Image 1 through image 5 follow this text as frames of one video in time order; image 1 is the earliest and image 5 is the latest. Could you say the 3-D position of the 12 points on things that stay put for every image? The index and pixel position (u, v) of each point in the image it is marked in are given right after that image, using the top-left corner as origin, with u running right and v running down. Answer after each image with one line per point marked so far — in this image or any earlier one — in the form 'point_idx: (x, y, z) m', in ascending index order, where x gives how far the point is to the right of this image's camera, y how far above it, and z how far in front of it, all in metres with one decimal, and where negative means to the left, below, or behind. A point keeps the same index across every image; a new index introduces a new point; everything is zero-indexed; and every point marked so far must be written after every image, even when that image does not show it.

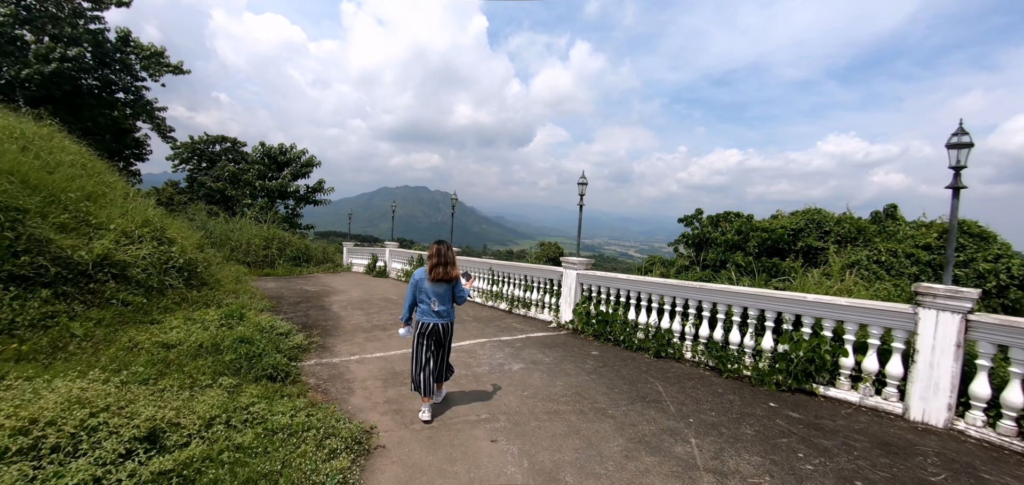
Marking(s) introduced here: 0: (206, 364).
0: (-2.7, -1.1, +3.6) m
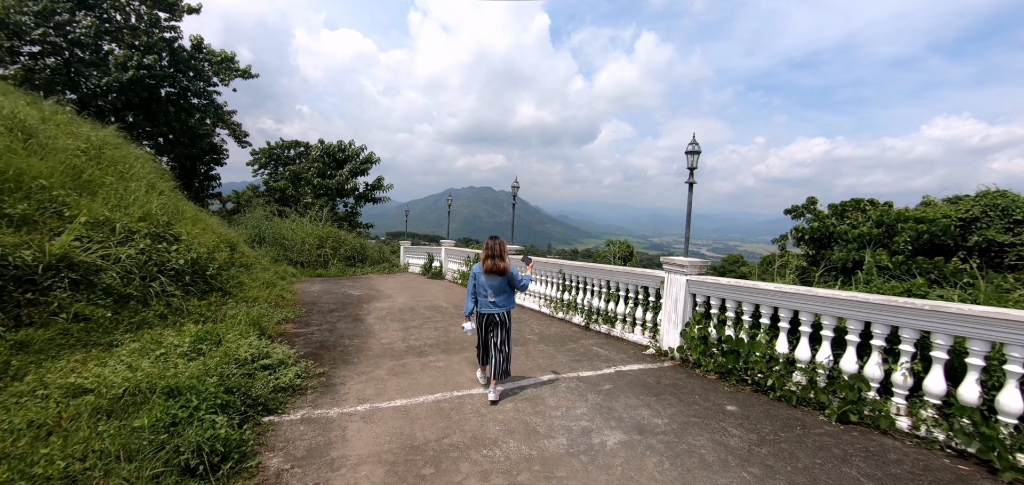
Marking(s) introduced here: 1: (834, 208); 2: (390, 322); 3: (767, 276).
0: (-2.2, -1.0, +2.2) m
1: (+8.4, +0.9, +10.7) m
2: (-1.8, -1.2, +6.2) m
3: (+6.2, -0.8, +10.0) m
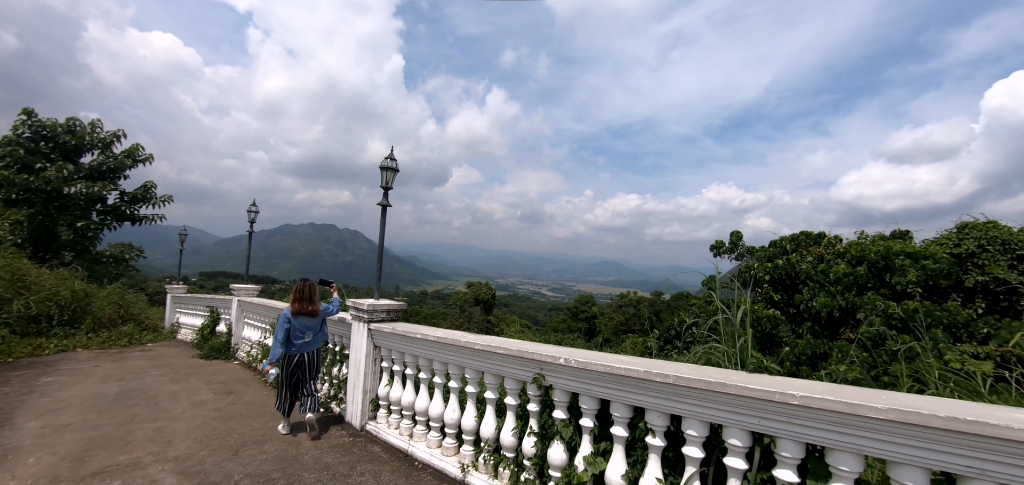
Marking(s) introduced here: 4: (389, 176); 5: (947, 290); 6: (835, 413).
0: (-1.0, -0.8, -2.9) m
1: (+5.9, 0.0, +8.9) m
2: (-2.1, -1.4, +1.0) m
3: (+4.1, -1.6, +7.3) m
4: (-1.2, +0.6, +3.9) m
5: (+7.7, -0.9, +7.6) m
6: (+1.1, -0.6, +1.5) m
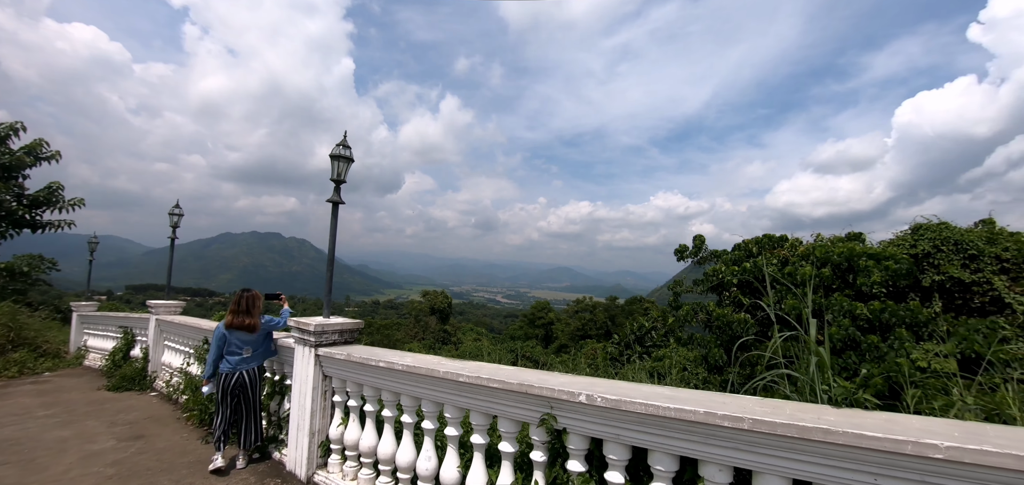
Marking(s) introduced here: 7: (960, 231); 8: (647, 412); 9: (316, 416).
0: (-0.5, -0.7, -3.5) m
1: (+5.1, 0.0, +9.0) m
2: (-2.0, -1.4, +0.2) m
3: (+3.6, -1.6, +7.2) m
4: (-1.3, +0.6, +3.2) m
5: (+7.1, -0.9, +7.8) m
6: (+1.2, -0.6, +1.0) m
7: (+7.9, +0.1, +8.0) m
8: (+0.5, -0.6, +1.5) m
9: (-1.4, -1.2, +2.9) m
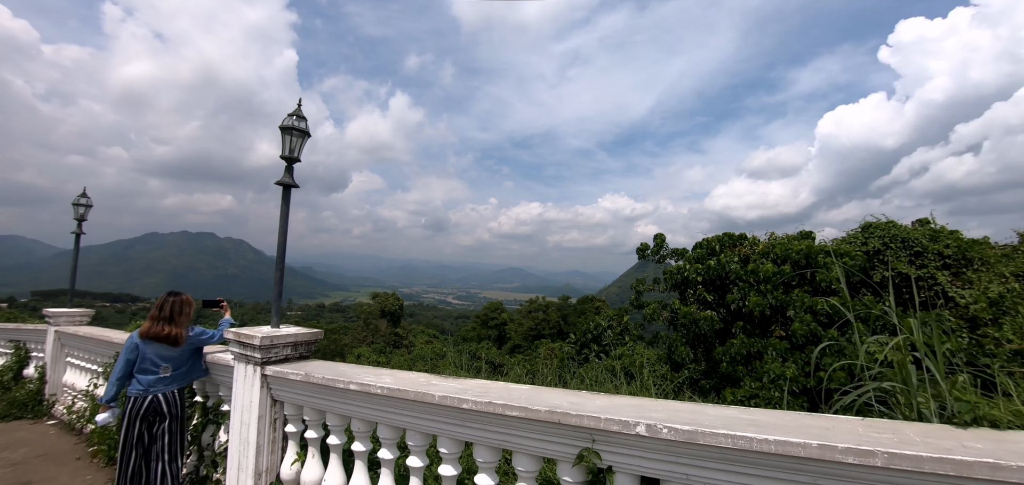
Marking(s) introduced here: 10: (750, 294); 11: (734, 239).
0: (+0.2, -0.7, -3.9) m
1: (+4.3, 0.0, +9.1) m
2: (-1.7, -1.4, -0.4) m
3: (+3.0, -1.6, +7.2) m
4: (-1.4, +0.6, +2.6) m
5: (+6.4, -0.9, +8.2) m
6: (+1.4, -0.5, +0.8) m
7: (+7.2, +0.1, +8.4) m
8: (+0.6, -0.6, +1.2) m
9: (-1.4, -1.2, +2.3) m
10: (+4.3, -0.9, +7.5) m
11: (+4.9, +0.1, +9.1) m
